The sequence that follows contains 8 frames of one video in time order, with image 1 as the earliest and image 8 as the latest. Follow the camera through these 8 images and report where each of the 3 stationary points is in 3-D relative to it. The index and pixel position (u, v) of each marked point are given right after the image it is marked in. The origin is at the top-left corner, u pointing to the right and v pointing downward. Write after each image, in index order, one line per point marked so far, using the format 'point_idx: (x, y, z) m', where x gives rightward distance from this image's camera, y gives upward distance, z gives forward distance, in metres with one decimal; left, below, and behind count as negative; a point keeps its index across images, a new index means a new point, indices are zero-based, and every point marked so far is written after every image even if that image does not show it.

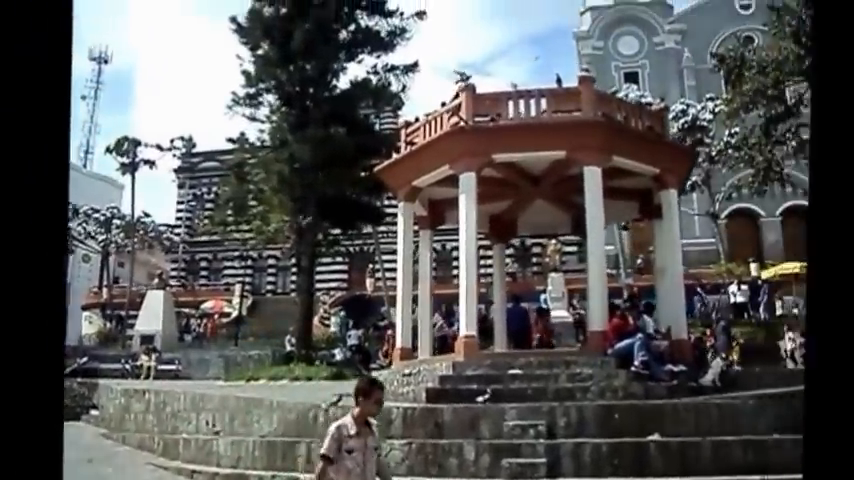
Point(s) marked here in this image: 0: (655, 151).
0: (+2.9, +1.1, +11.5) m
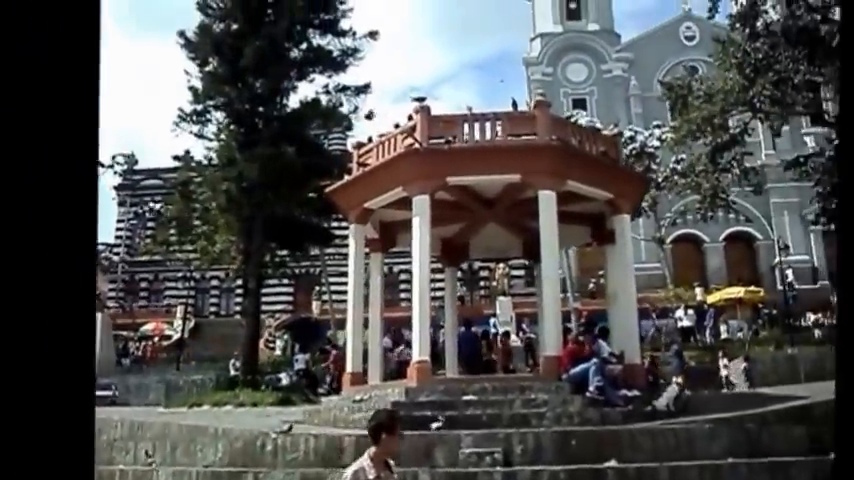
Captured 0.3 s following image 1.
0: (+2.3, +0.8, +11.5) m
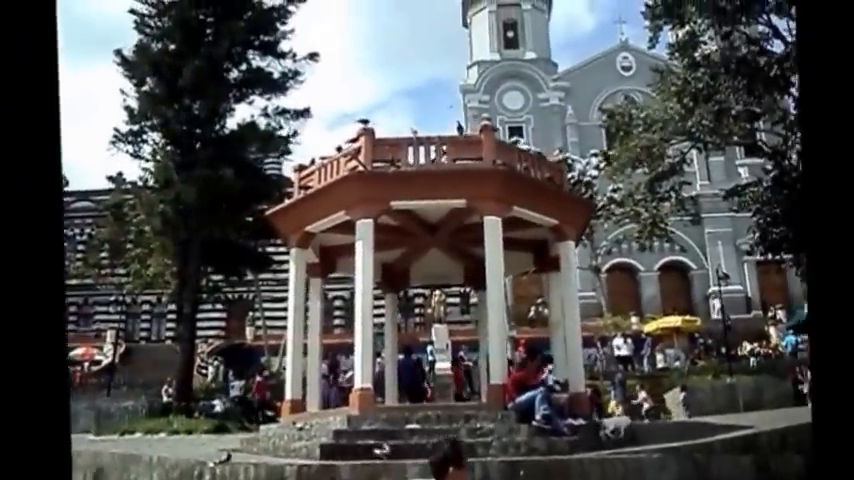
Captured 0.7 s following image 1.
0: (+1.6, +0.5, +11.4) m
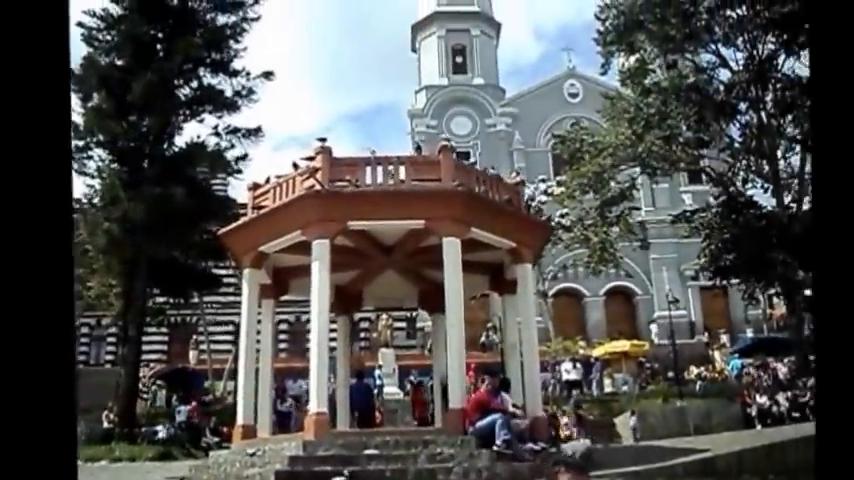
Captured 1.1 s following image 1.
0: (+1.1, +0.2, +11.4) m
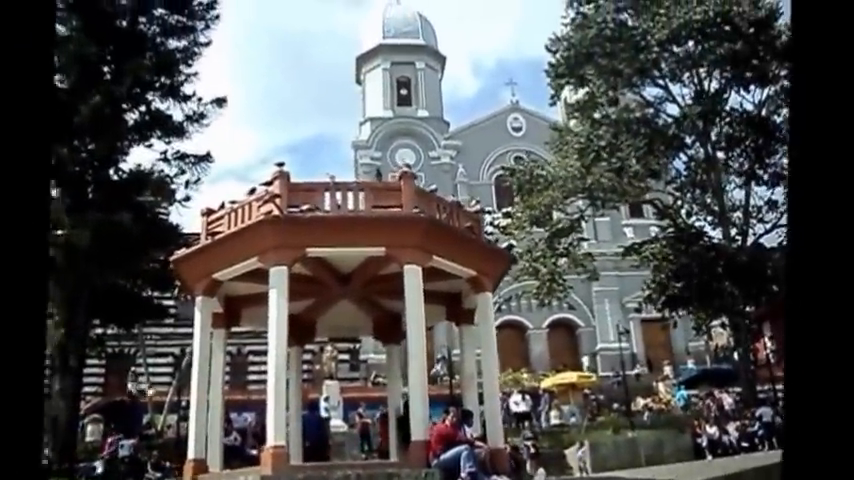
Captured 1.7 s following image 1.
0: (+0.6, -0.2, +11.3) m
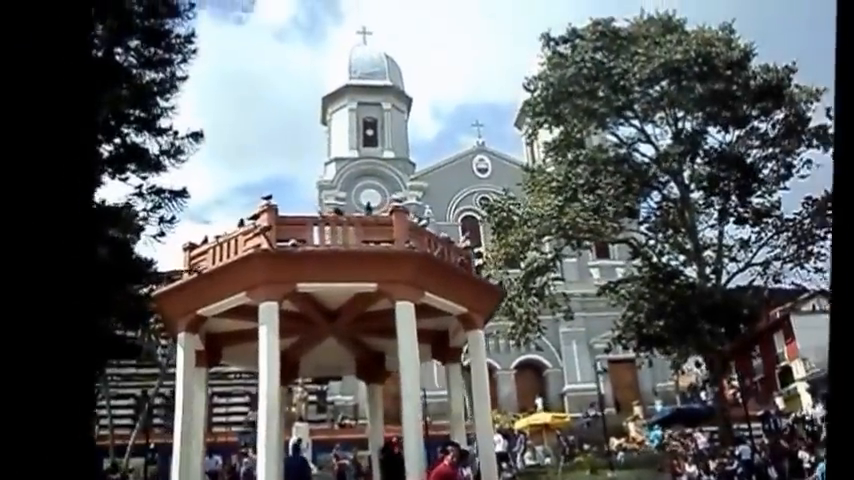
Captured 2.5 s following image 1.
0: (+0.5, -0.6, +11.1) m
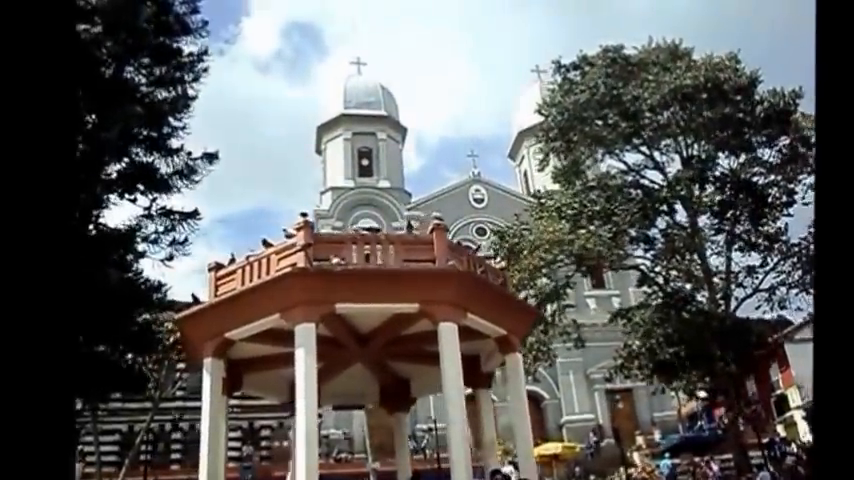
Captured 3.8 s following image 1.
0: (+0.9, -0.8, +10.9) m
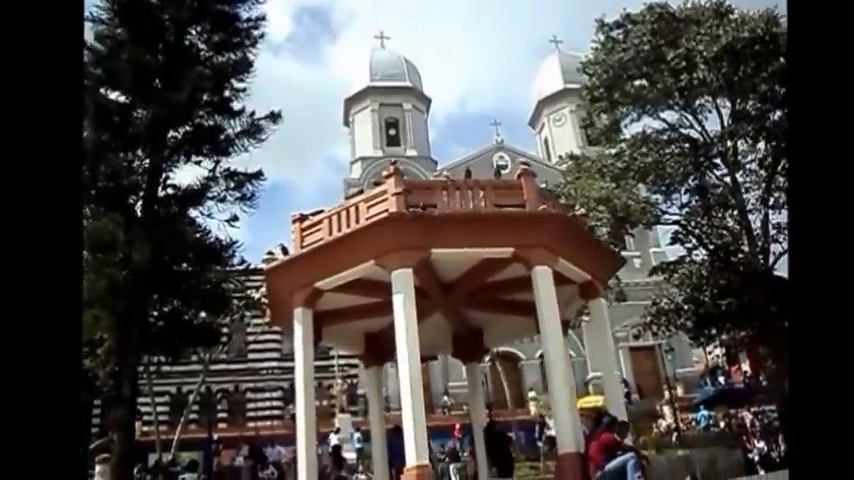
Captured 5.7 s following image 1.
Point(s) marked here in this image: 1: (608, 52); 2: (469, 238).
0: (+1.9, -0.2, +11.3) m
1: (+3.6, +3.8, +18.9) m
2: (+0.5, 0.0, +10.4) m
